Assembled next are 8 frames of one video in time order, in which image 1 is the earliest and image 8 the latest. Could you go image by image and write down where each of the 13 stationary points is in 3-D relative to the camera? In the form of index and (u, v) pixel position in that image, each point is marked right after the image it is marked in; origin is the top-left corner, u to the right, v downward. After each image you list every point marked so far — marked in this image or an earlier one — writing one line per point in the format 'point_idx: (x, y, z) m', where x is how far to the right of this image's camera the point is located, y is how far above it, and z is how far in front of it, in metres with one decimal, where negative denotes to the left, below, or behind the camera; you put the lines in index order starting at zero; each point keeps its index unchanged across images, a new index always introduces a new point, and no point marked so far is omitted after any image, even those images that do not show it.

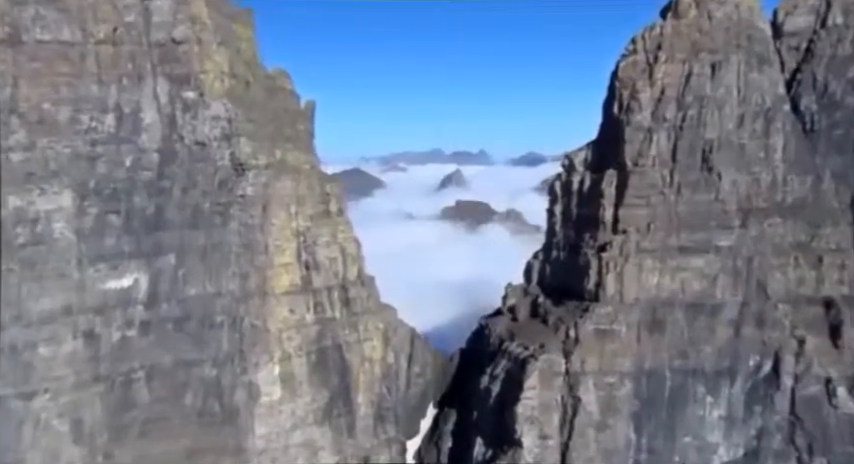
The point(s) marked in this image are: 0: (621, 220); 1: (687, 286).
0: (+5.8, +0.3, +17.2) m
1: (+7.4, -1.6, +16.5) m
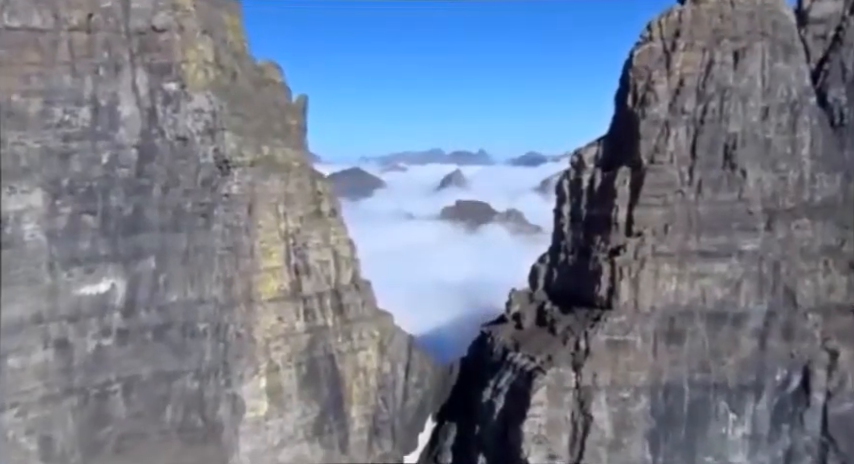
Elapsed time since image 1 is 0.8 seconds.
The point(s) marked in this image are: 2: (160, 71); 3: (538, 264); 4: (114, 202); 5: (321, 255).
0: (+5.7, +0.3, +16.0) m
1: (+7.3, -1.6, +15.4) m
2: (-6.7, +4.0, +15.0) m
3: (+3.7, -1.1, +19.5) m
4: (-7.0, +0.7, +13.5) m
5: (-3.2, -0.7, +17.6) m
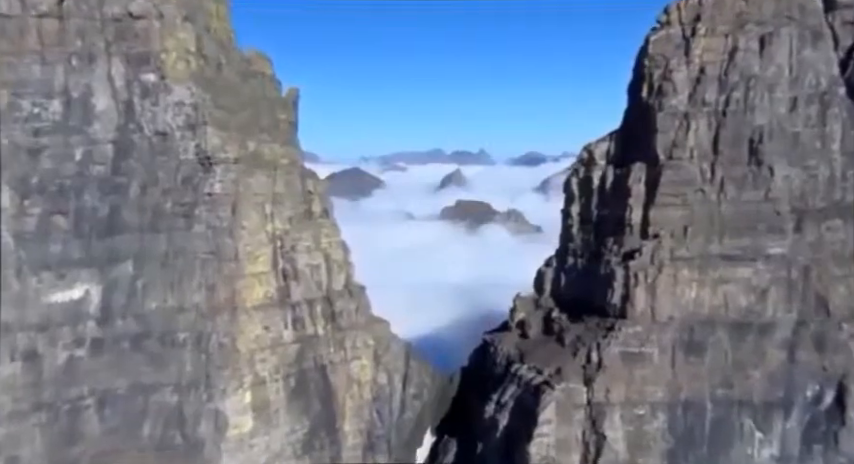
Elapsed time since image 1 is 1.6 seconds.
0: (+5.7, +0.2, +14.9) m
1: (+7.3, -1.7, +14.2) m
2: (-6.7, +3.9, +13.9) m
3: (+3.6, -1.2, +18.4) m
4: (-7.0, +0.6, +12.4) m
5: (-3.2, -0.7, +16.4) m
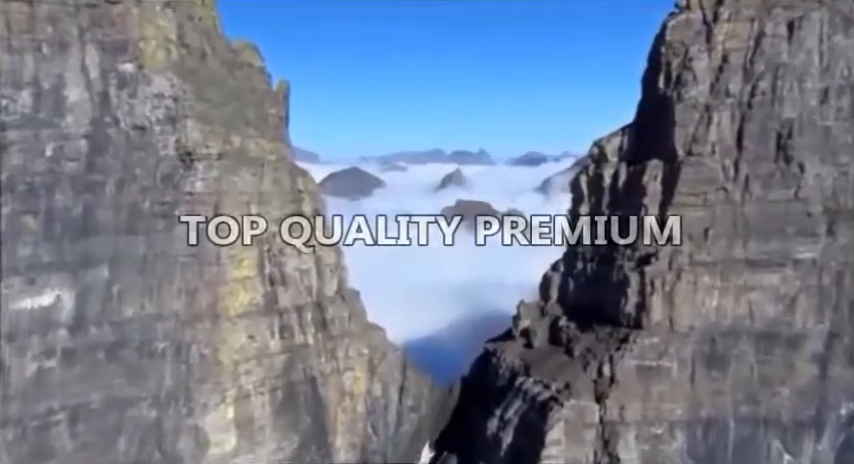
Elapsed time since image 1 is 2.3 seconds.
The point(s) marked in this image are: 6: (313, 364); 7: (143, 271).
0: (+5.6, +0.2, +13.9) m
1: (+7.2, -1.7, +13.2) m
2: (-6.7, +3.9, +12.8) m
3: (+3.6, -1.2, +17.4) m
4: (-7.1, +0.6, +11.3) m
5: (-3.3, -0.8, +15.4) m
6: (-2.9, -3.3, +15.2) m
7: (-5.9, -0.8, +12.5) m
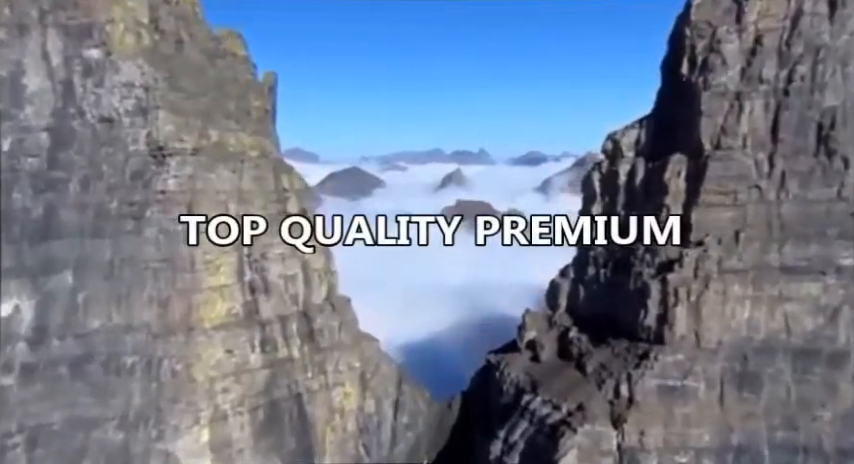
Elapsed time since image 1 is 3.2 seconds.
0: (+5.6, +0.1, +12.6) m
1: (+7.2, -1.8, +12.0) m
2: (-6.8, +3.9, +11.6) m
3: (+3.5, -1.3, +16.1) m
4: (-7.2, +0.5, +10.1) m
5: (-3.3, -0.8, +14.2) m
6: (-3.0, -3.4, +13.9) m
7: (-6.0, -0.9, +11.2) m
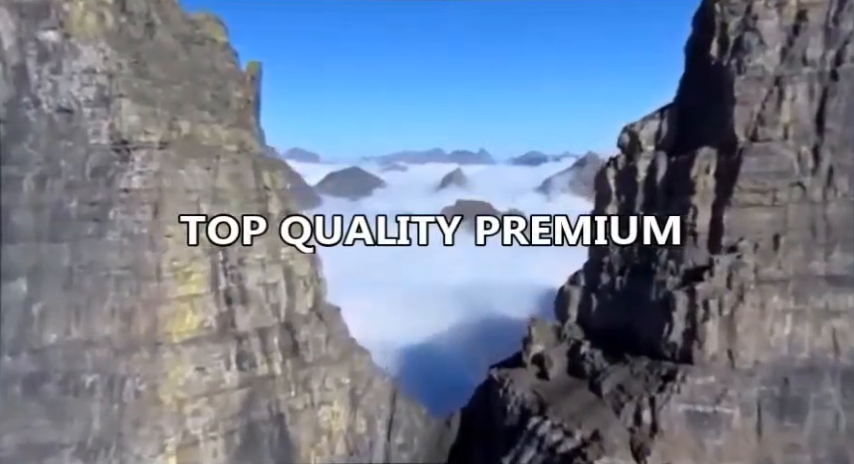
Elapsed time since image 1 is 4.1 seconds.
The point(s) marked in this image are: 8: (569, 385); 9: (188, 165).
0: (+5.5, +0.1, +11.3) m
1: (+7.1, -1.8, +10.7) m
2: (-6.9, +3.8, +10.3) m
3: (+3.4, -1.3, +14.8) m
4: (-7.2, +0.5, +8.8) m
5: (-3.4, -0.9, +12.9) m
6: (-3.0, -3.5, +12.6) m
7: (-6.1, -0.9, +9.9) m
8: (+3.0, -3.1, +12.6) m
9: (-4.6, +1.3, +11.7) m
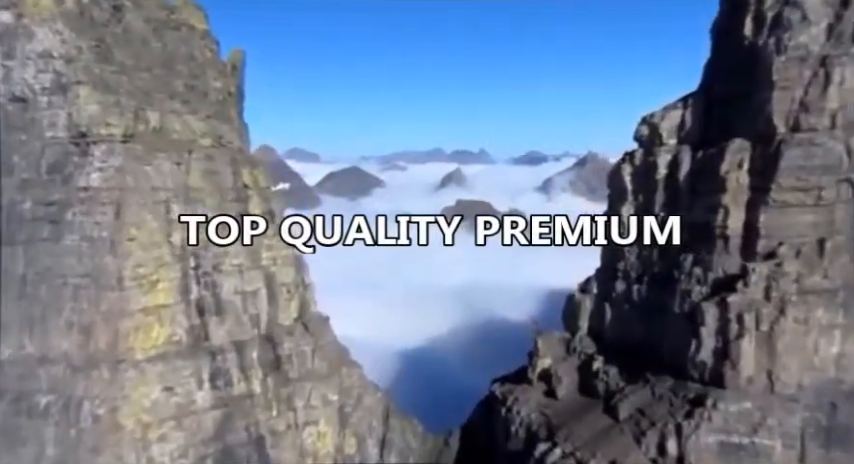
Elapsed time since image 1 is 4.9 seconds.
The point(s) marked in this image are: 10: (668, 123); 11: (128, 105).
0: (+5.4, 0.0, +10.2) m
1: (+7.0, -1.9, +9.5) m
2: (-7.0, +3.7, +9.2) m
3: (+3.4, -1.4, +13.7) m
4: (-7.3, +0.4, +7.6) m
5: (-3.5, -0.9, +11.7) m
6: (-3.1, -3.5, +11.5) m
7: (-6.1, -1.0, +8.8) m
8: (+2.9, -3.2, +11.5) m
9: (-4.7, +1.2, +10.6) m
10: (+4.9, +2.2, +12.7) m
11: (-5.2, +2.2, +10.5) m
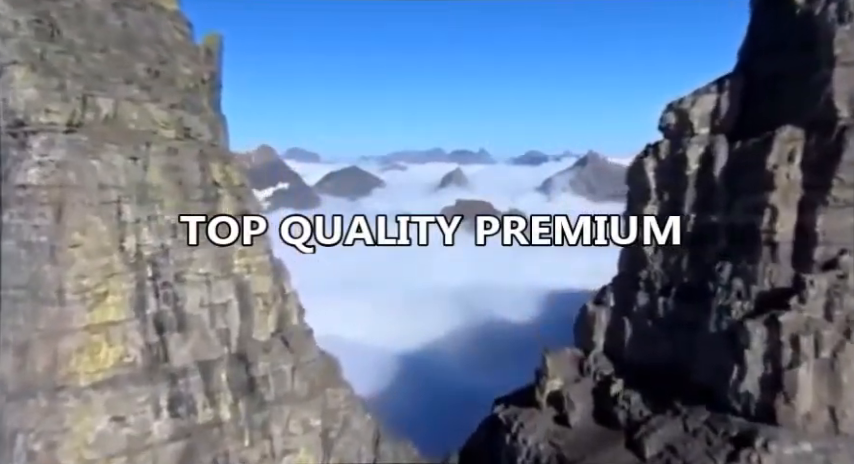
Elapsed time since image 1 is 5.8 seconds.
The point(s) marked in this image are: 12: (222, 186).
0: (+5.3, 0.0, +8.8) m
1: (+6.9, -1.9, +8.2) m
2: (-7.1, +3.7, +7.8) m
3: (+3.3, -1.4, +12.4) m
4: (-7.4, +0.4, +6.3) m
5: (-3.6, -1.0, +10.4) m
6: (-3.2, -3.6, +10.2) m
7: (-6.3, -1.0, +7.4) m
8: (+2.8, -3.3, +10.2) m
9: (-4.8, +1.2, +9.3) m
10: (+4.8, +2.1, +11.3) m
11: (-5.3, +2.1, +9.2) m
12: (-3.7, +0.8, +11.3) m
